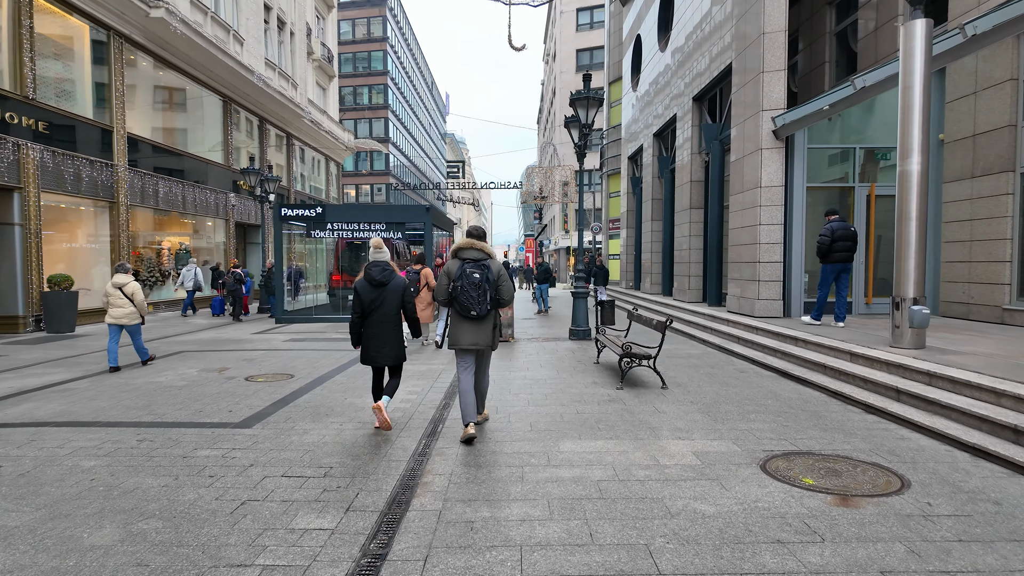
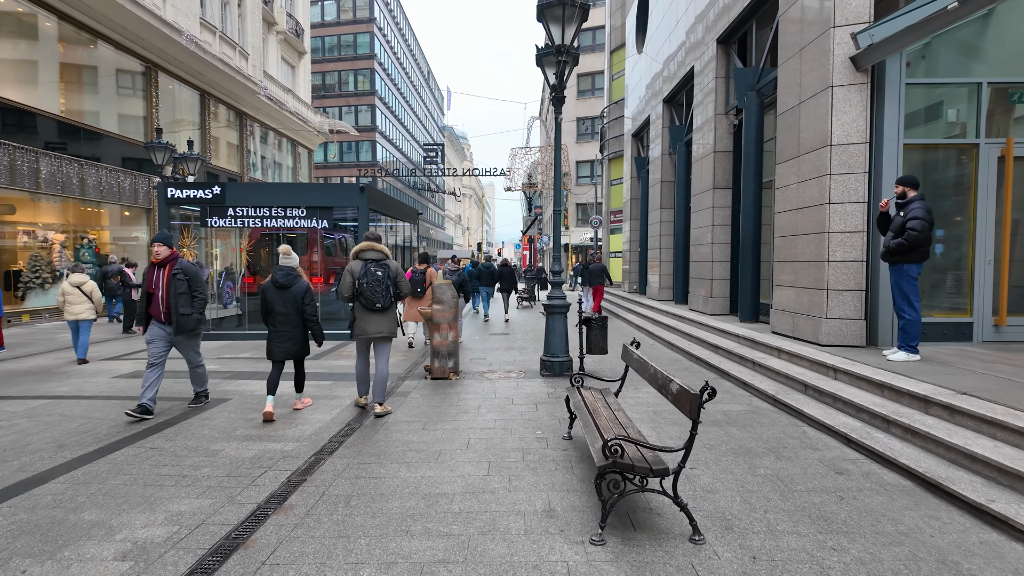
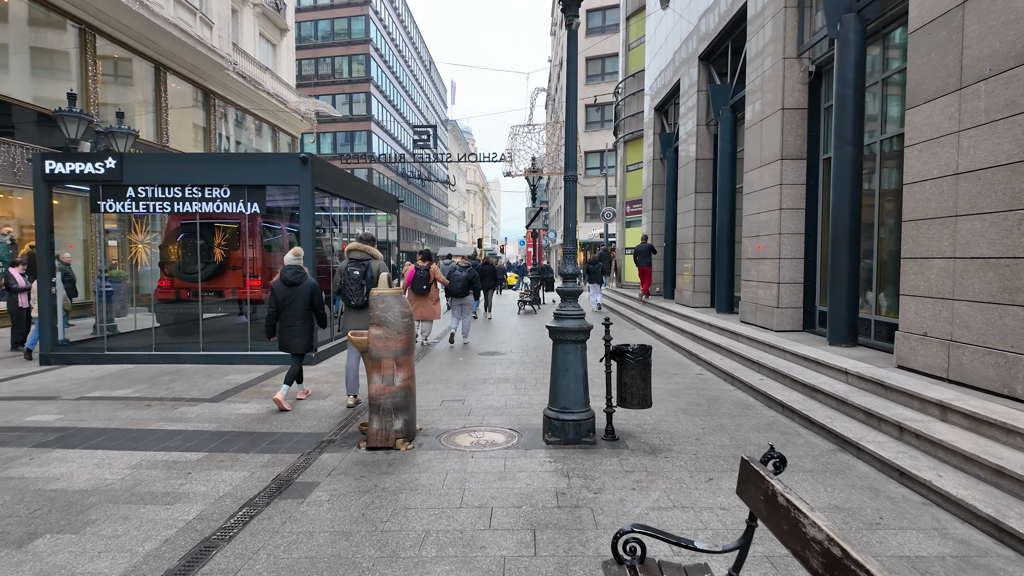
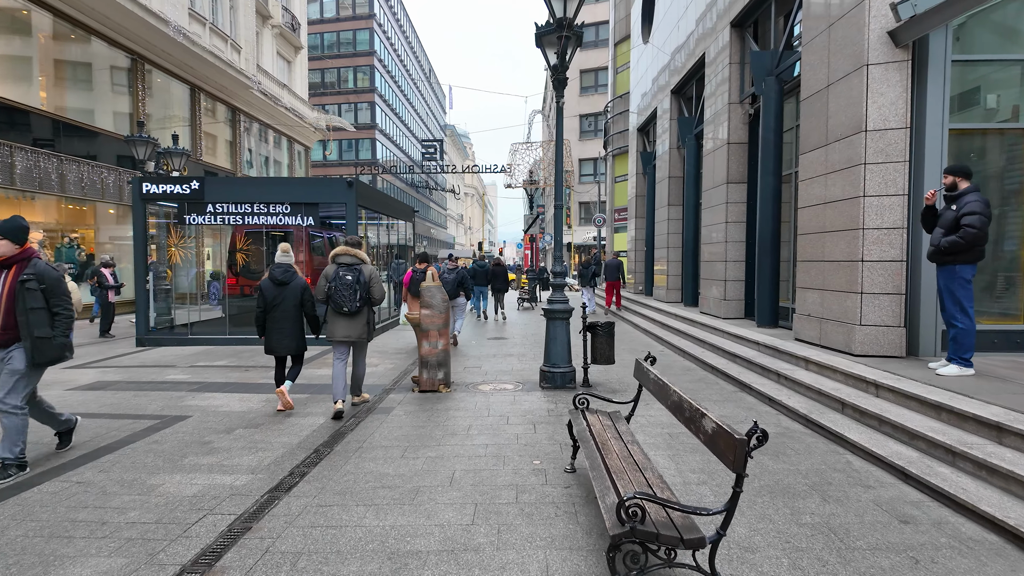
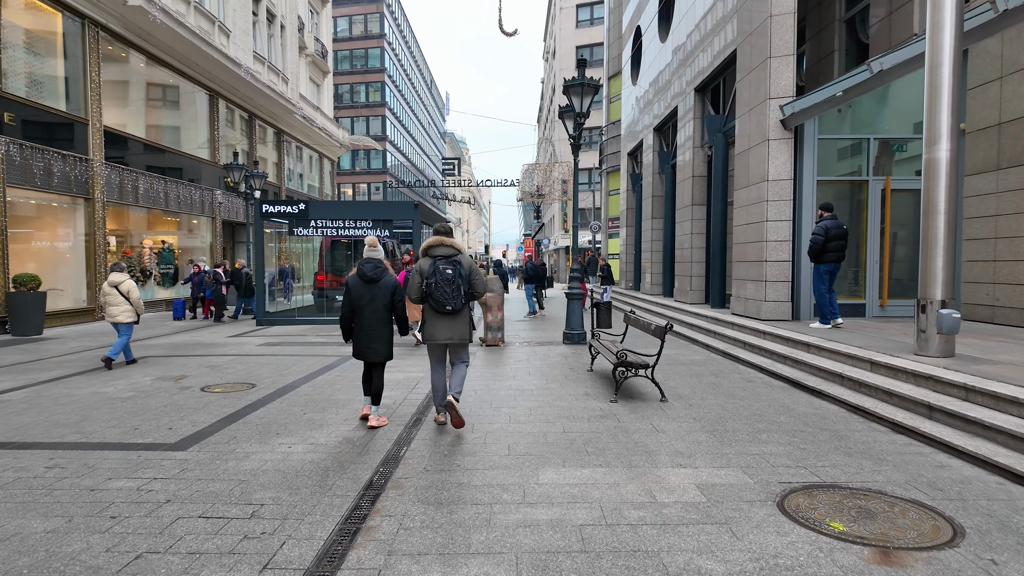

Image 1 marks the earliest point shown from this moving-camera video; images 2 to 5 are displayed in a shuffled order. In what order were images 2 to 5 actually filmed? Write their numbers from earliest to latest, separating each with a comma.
5, 2, 4, 3
